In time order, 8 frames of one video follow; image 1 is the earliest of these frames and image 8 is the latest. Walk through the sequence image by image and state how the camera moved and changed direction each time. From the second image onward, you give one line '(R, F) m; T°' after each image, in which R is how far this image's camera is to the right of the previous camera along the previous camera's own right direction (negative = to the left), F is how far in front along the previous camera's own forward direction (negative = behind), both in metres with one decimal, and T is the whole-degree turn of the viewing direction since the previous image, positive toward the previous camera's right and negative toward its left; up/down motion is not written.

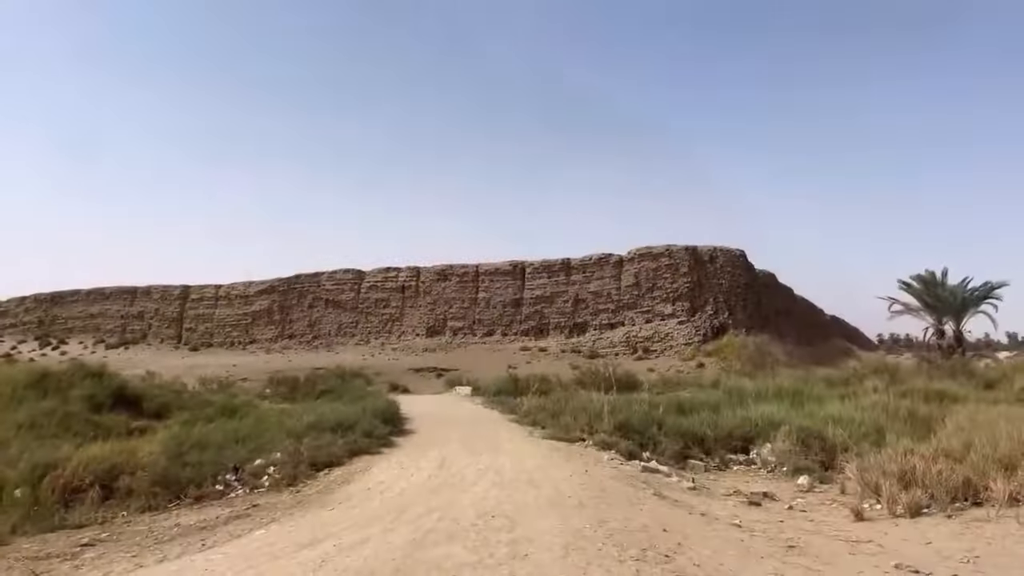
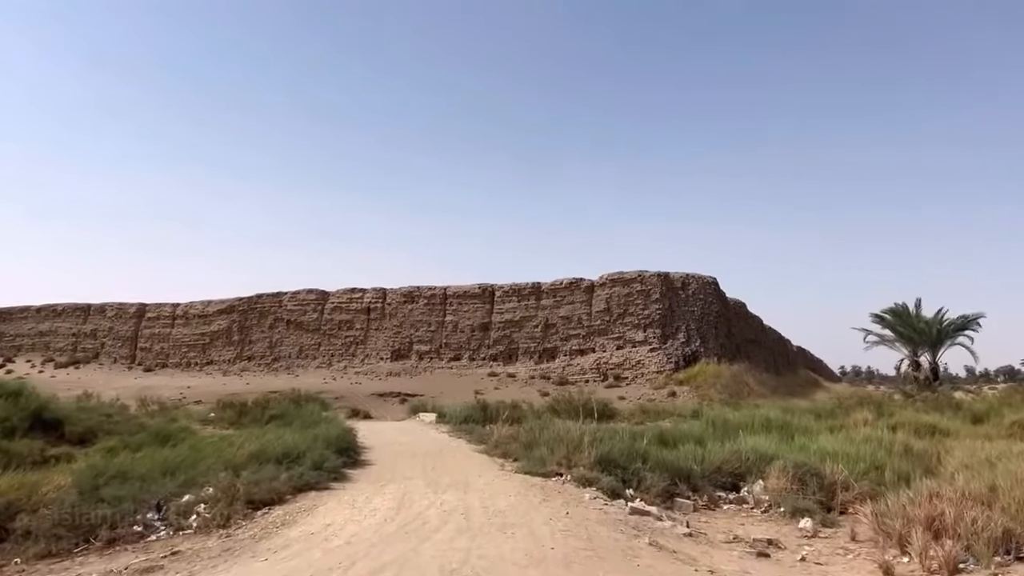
(-0.1, +1.2) m; +3°
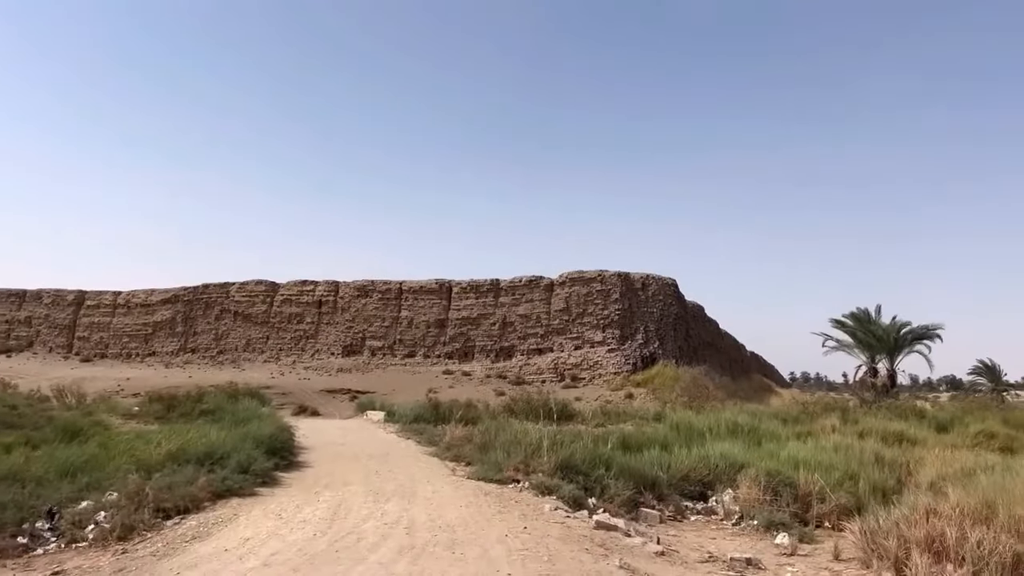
(0.0, +1.0) m; +3°
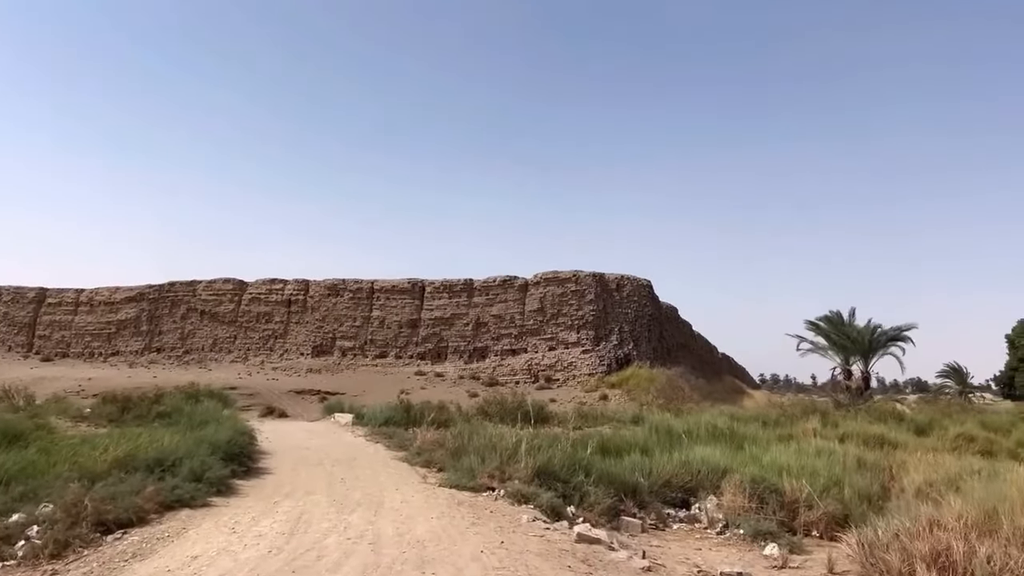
(0.0, +0.5) m; +2°
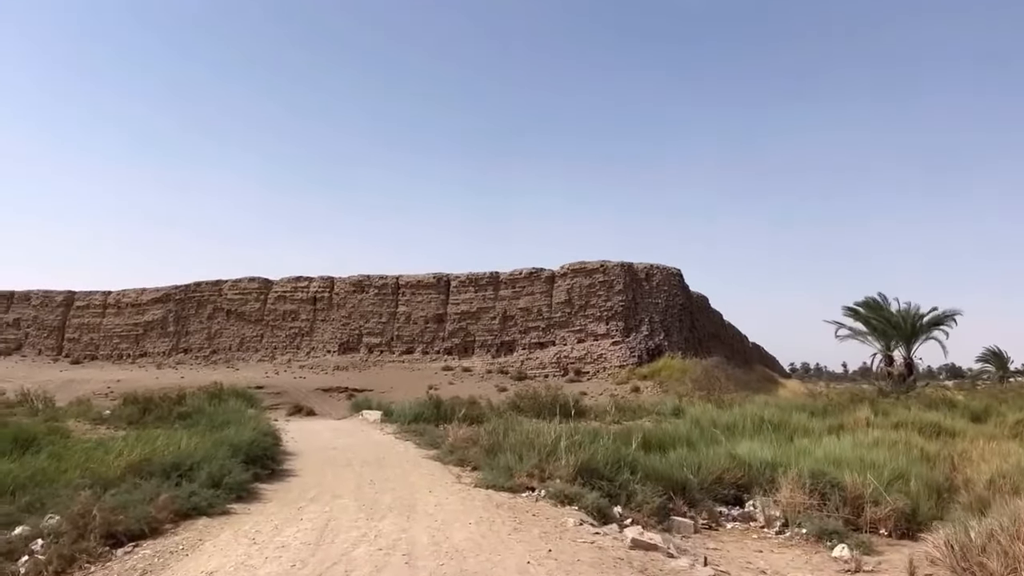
(-0.1, +0.7) m; -2°
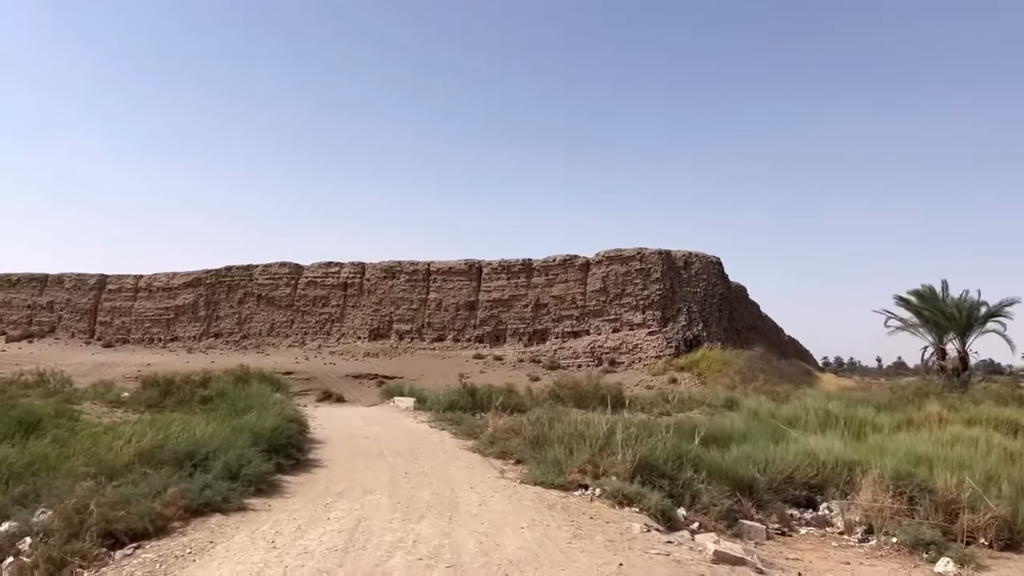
(-0.2, +0.9) m; -2°
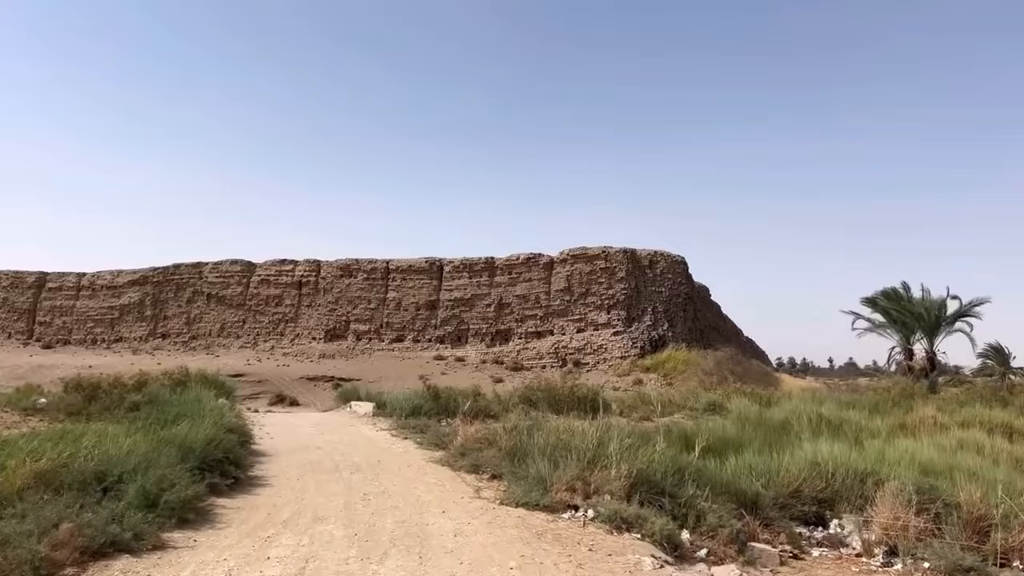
(-0.2, +1.1) m; +3°
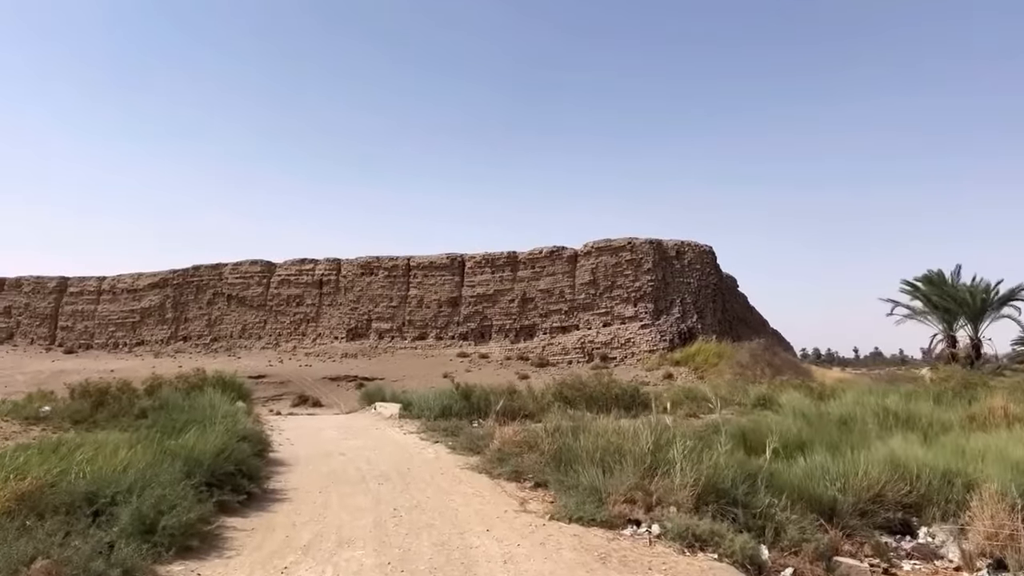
(-0.2, +0.9) m; -2°
